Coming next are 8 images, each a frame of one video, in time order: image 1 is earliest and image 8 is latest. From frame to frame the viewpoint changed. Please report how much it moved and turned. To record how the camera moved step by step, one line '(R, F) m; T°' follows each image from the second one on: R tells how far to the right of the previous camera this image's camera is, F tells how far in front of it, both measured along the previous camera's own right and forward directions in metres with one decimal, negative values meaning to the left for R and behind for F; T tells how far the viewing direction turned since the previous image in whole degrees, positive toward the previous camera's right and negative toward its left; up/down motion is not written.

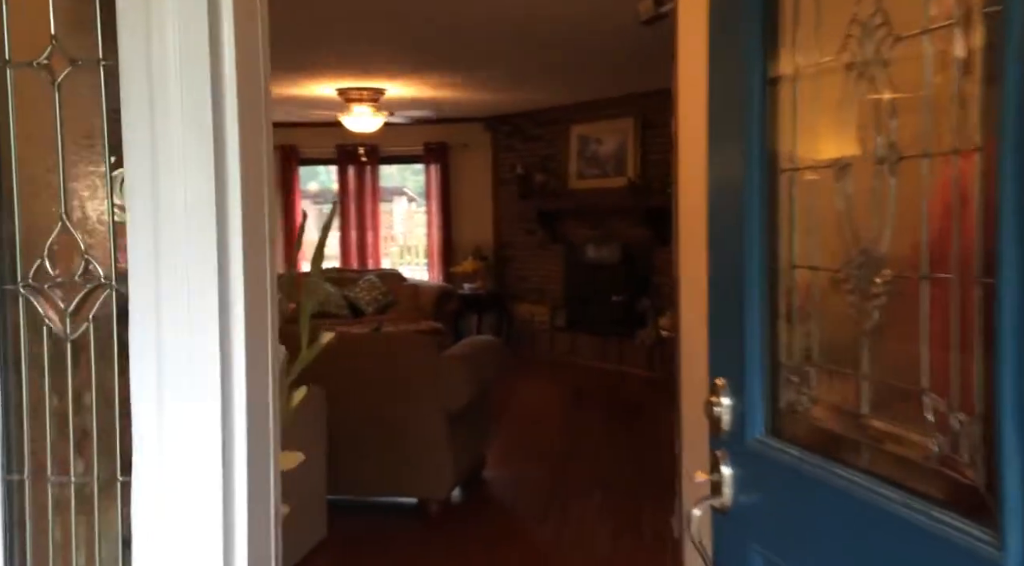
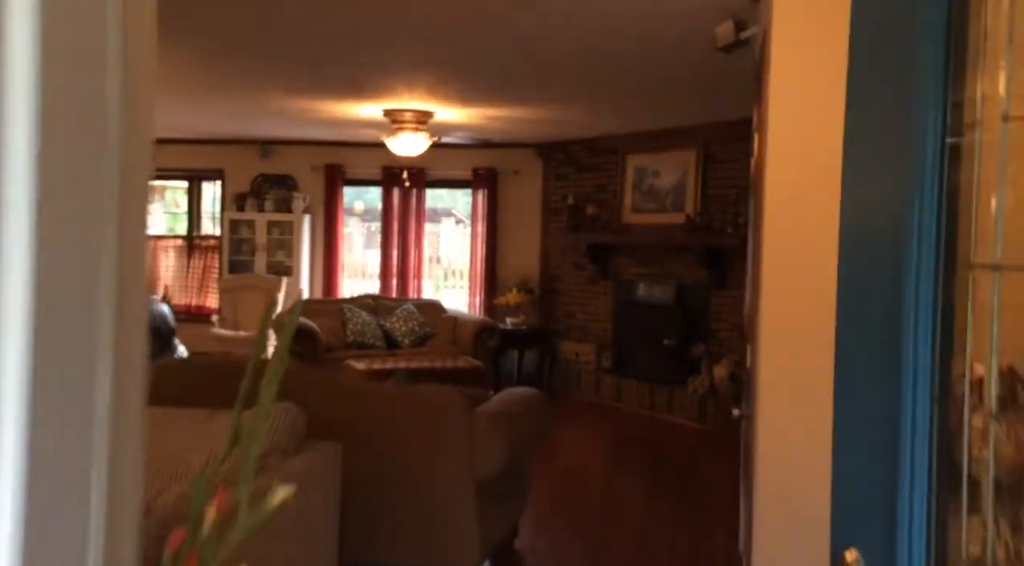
(0.0, +0.4) m; -3°
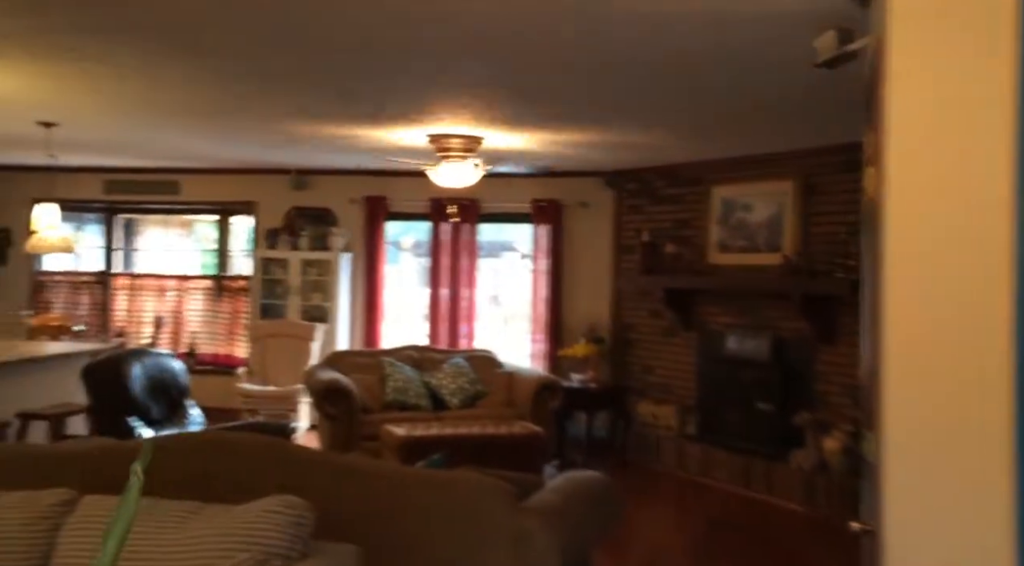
(-0.1, +1.0) m; -4°
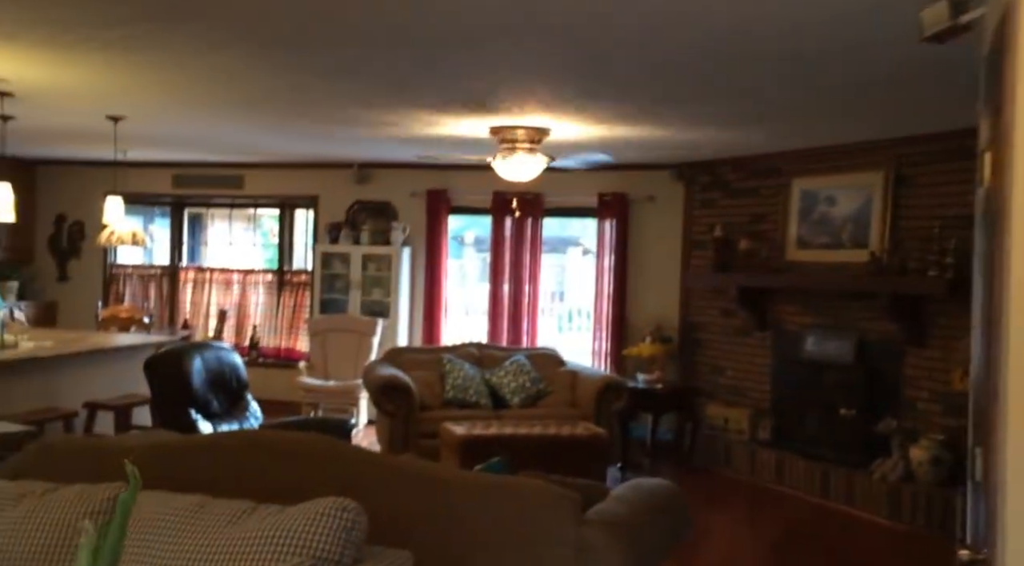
(0.0, +0.2) m; -4°
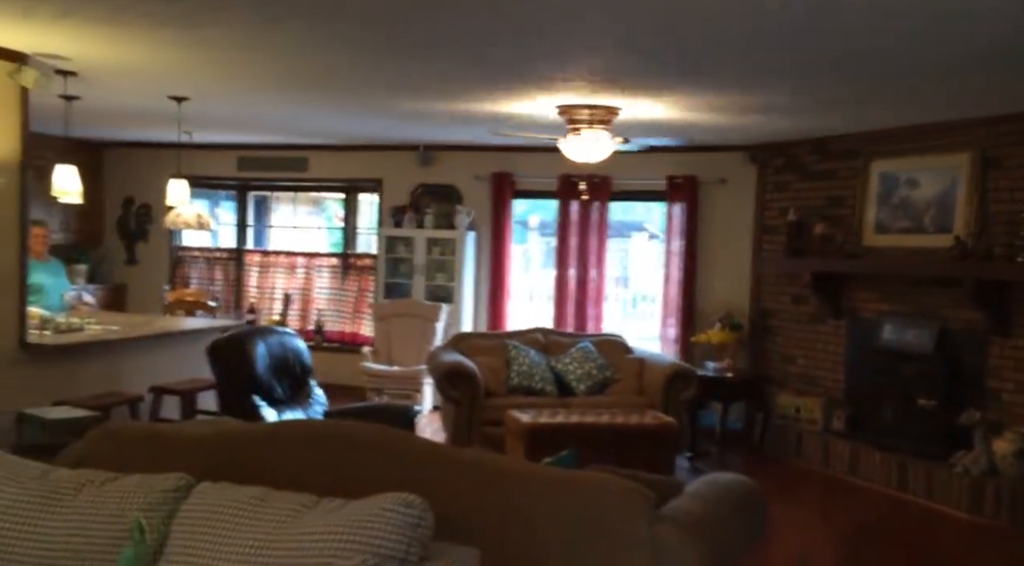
(0.0, +0.1) m; -4°
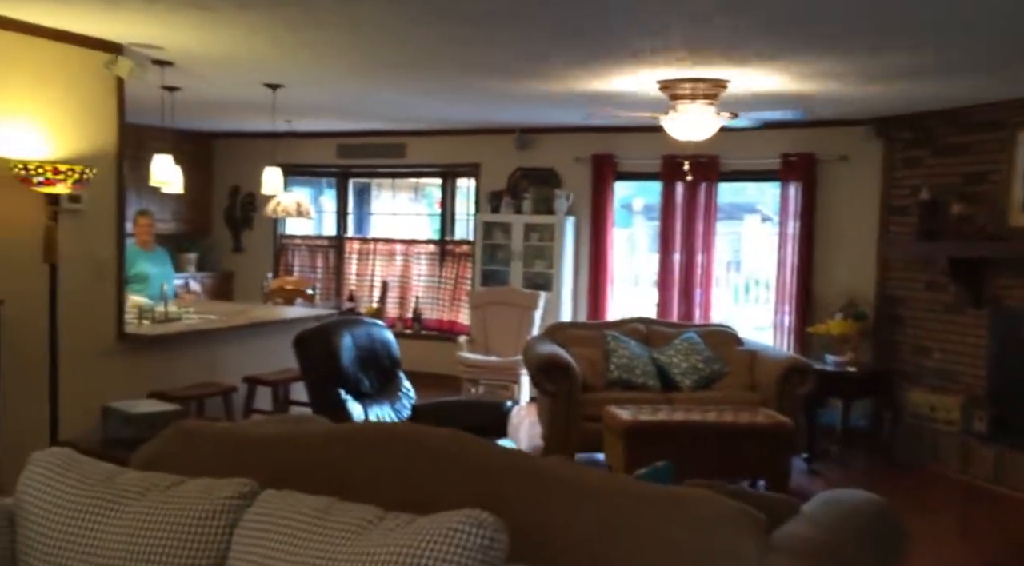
(+0.1, +0.3) m; -7°
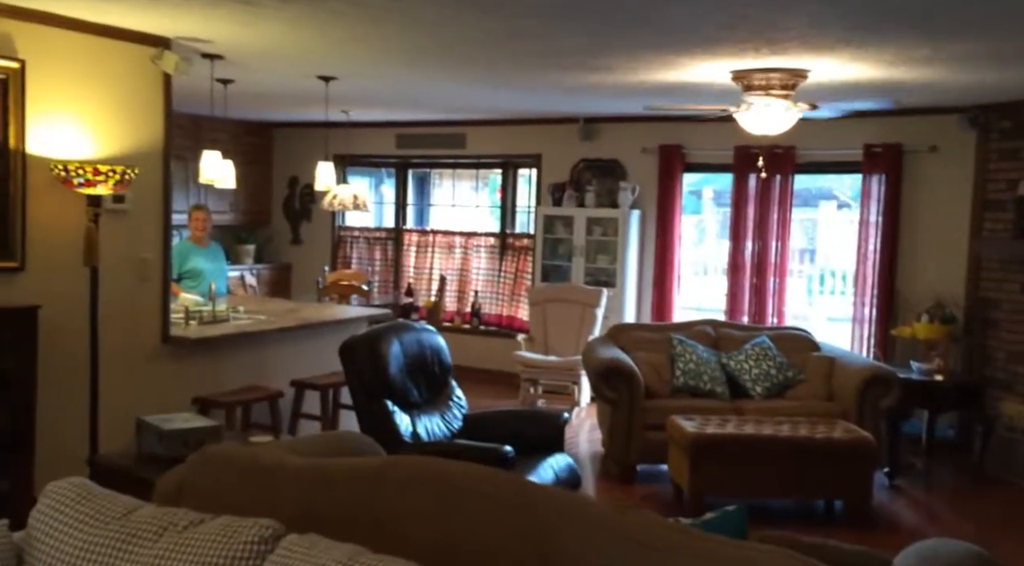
(0.0, +0.3) m; -4°
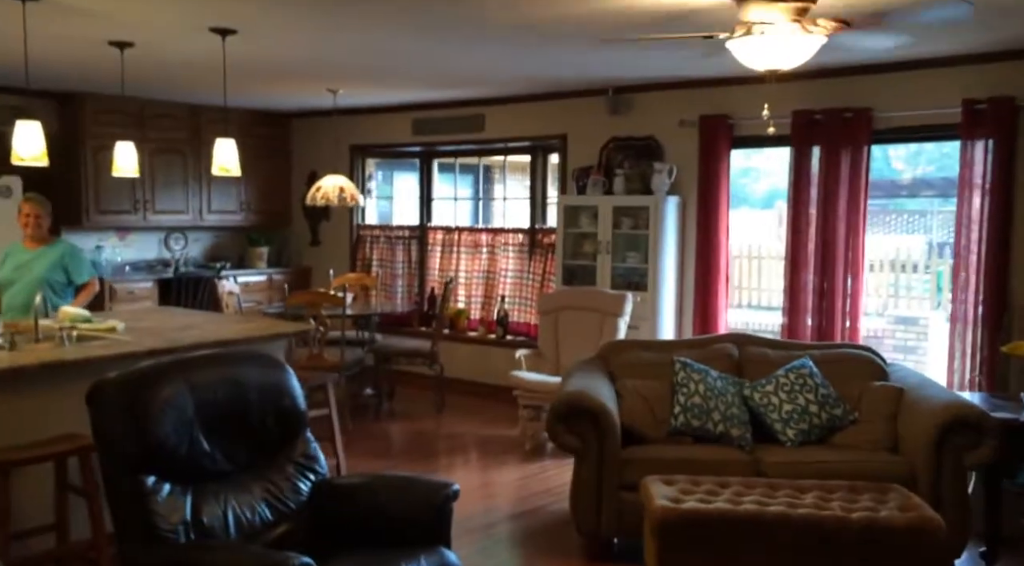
(+0.9, +1.3) m; -9°
